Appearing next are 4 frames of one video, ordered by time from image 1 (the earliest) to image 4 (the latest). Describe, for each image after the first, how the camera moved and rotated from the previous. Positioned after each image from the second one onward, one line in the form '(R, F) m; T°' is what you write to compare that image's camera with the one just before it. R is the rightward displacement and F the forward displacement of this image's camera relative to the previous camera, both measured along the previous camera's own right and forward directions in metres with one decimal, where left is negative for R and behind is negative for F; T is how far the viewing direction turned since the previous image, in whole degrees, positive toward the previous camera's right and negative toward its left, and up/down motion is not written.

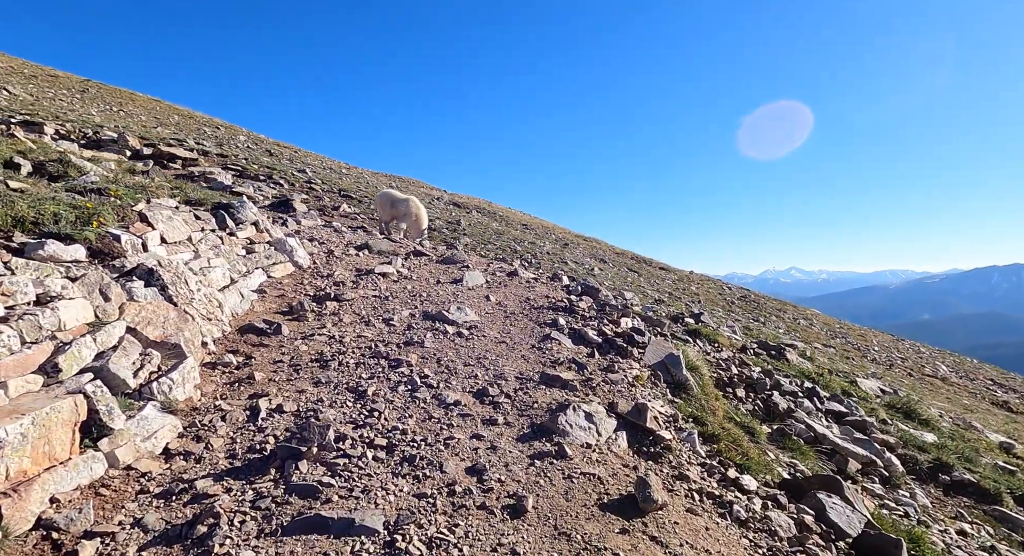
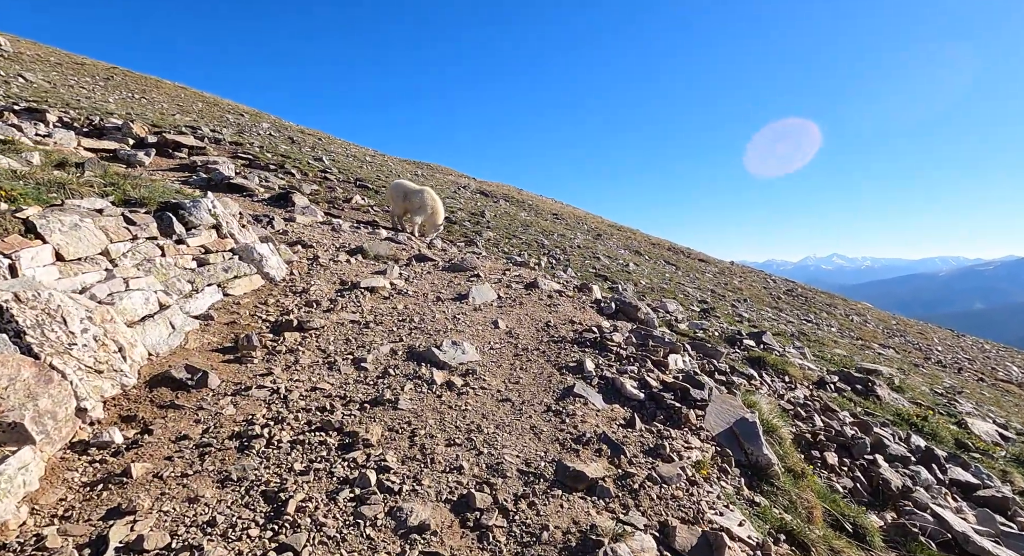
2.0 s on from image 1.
(+0.3, +2.2) m; -4°
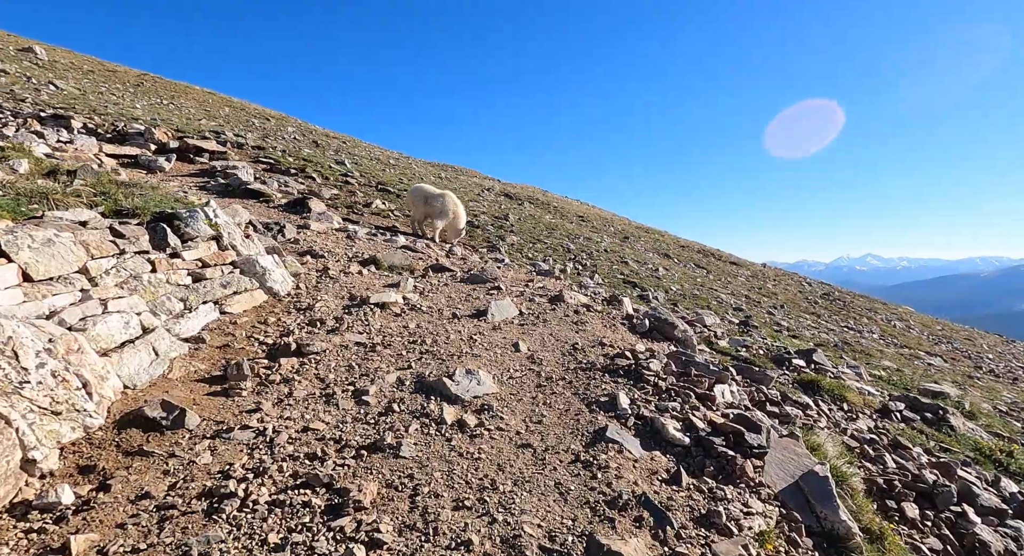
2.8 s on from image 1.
(0.0, +0.9) m; -3°
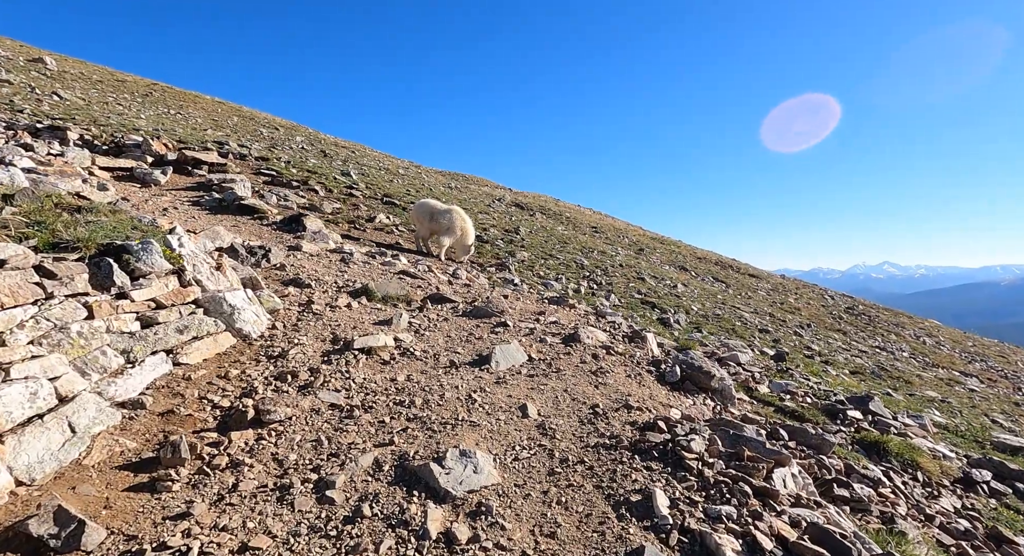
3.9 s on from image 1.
(0.0, +1.2) m; -1°
